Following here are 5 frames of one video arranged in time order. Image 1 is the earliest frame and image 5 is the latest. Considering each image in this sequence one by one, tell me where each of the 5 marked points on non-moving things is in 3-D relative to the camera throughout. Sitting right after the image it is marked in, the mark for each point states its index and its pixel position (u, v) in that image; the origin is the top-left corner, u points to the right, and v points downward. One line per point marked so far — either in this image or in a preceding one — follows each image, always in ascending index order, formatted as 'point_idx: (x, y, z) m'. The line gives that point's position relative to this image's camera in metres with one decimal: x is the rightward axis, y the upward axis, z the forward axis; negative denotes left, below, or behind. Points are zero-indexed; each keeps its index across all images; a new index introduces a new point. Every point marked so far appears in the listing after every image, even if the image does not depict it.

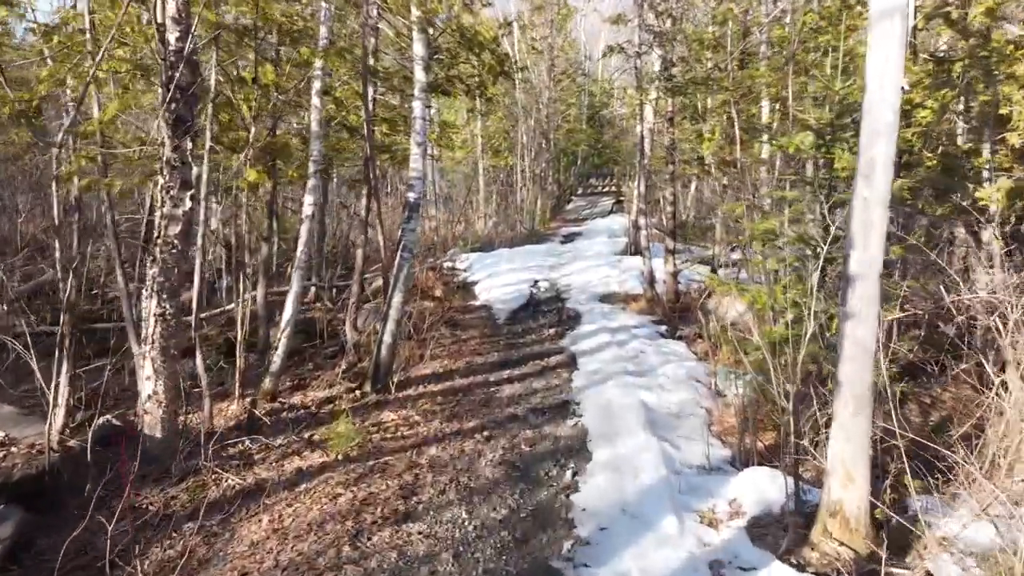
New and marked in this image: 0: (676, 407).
0: (+1.1, -0.8, +6.3) m
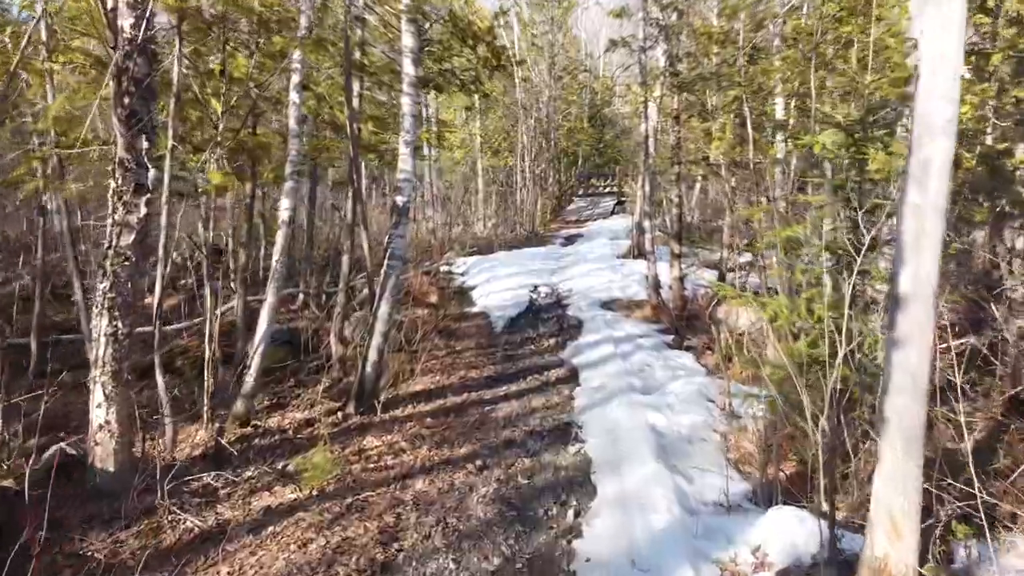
0: (+1.0, -0.9, +5.8) m
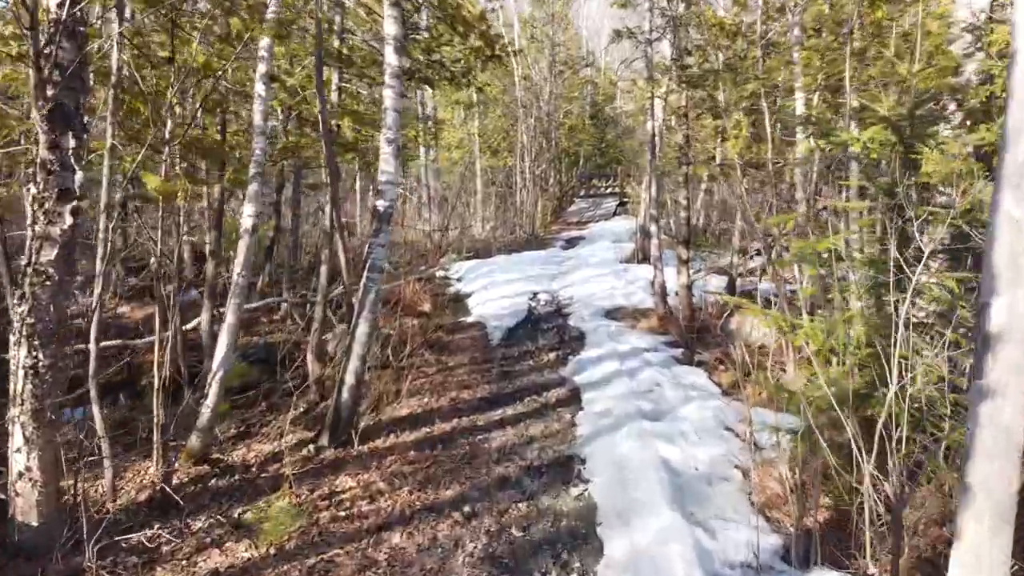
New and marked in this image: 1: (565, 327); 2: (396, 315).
0: (+1.0, -0.9, +5.1) m
1: (+0.5, -0.4, +9.7) m
2: (-1.1, -0.3, +9.1) m
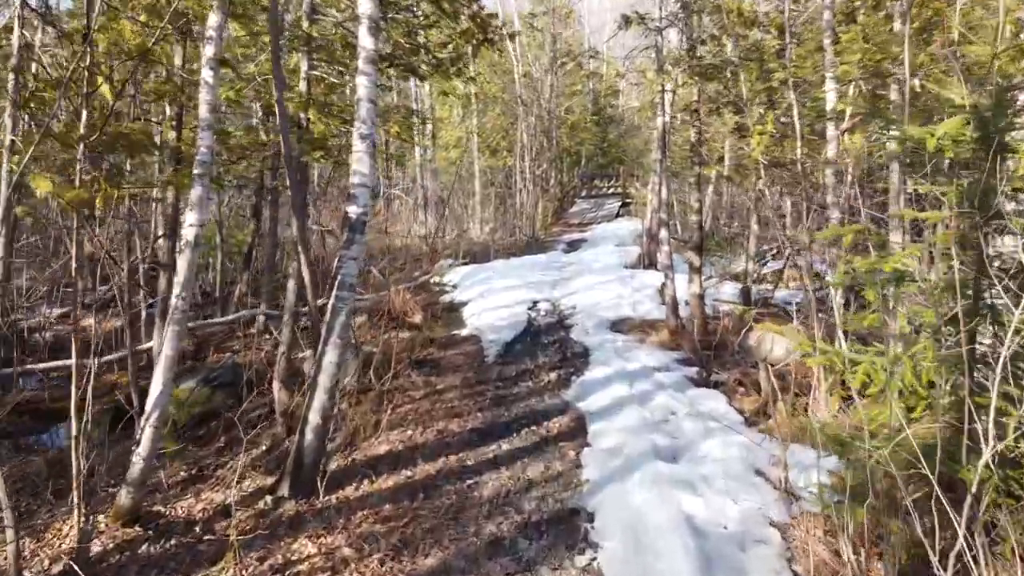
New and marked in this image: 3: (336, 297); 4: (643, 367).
0: (+1.0, -1.0, +4.3) m
1: (+0.5, -0.5, +8.9) m
2: (-1.1, -0.4, +8.3) m
3: (-0.9, 0.0, +4.7) m
4: (+1.0, -0.6, +7.6) m
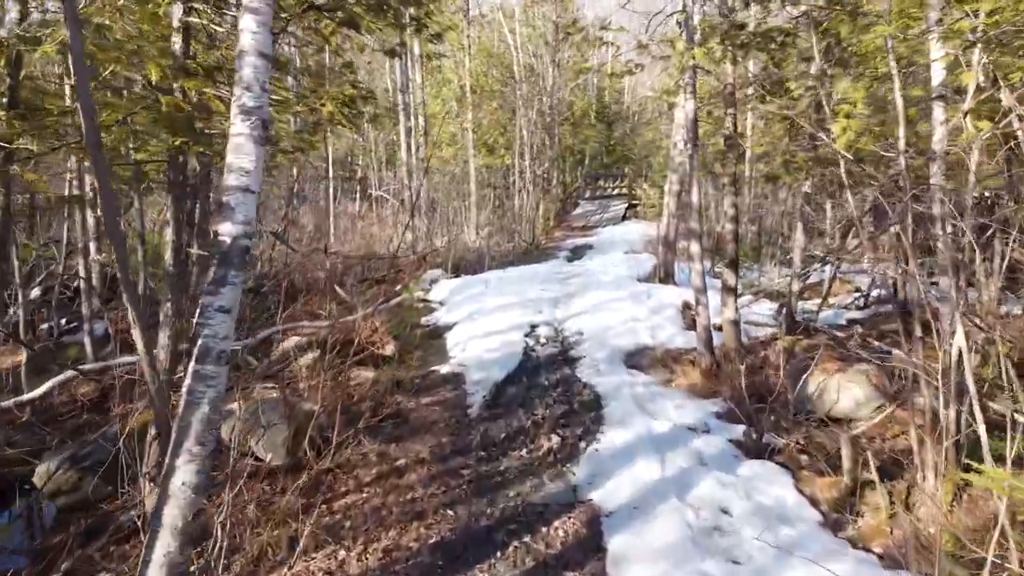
0: (+0.9, -1.3, +2.4) m
1: (+0.4, -0.7, +7.1) m
2: (-1.2, -0.6, +6.5) m
3: (-0.9, -0.3, +2.8) m
4: (+1.0, -0.8, +5.8) m
